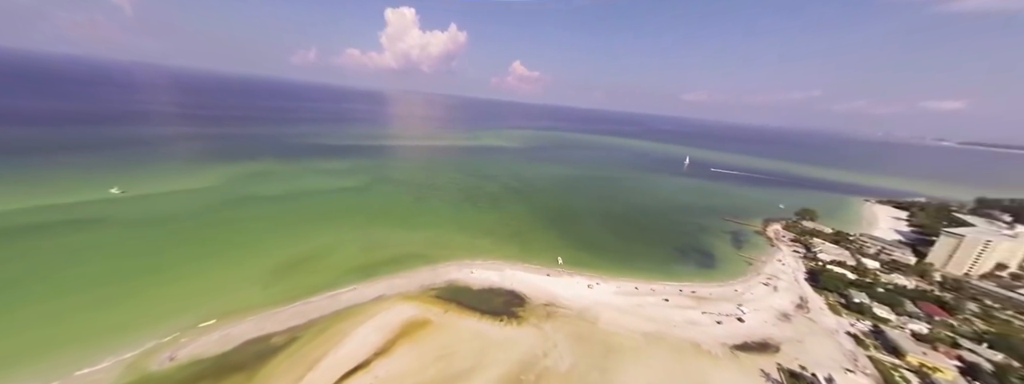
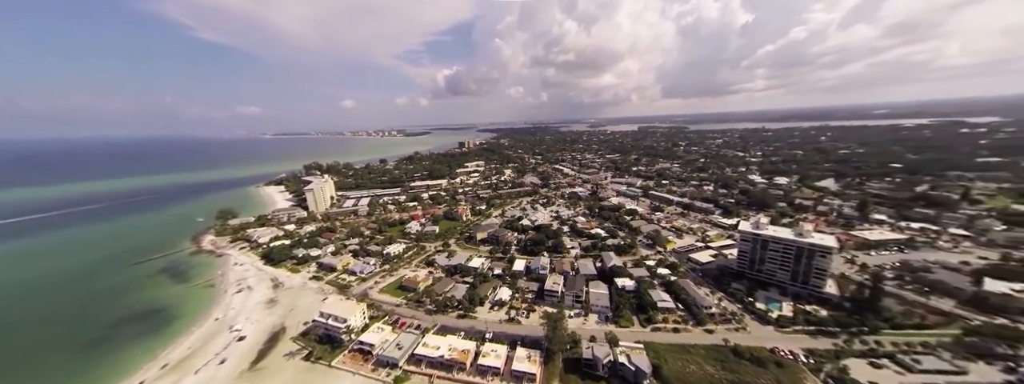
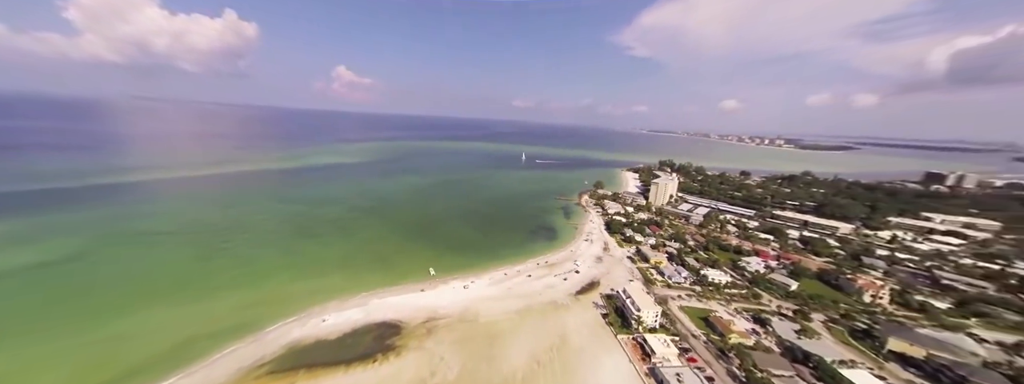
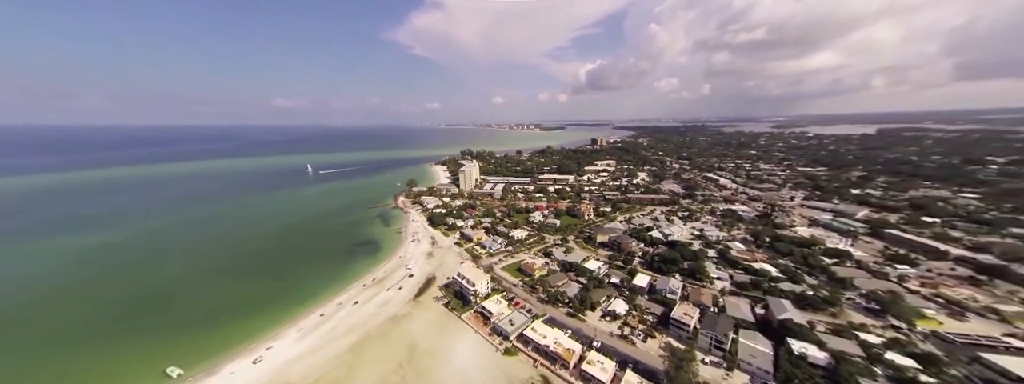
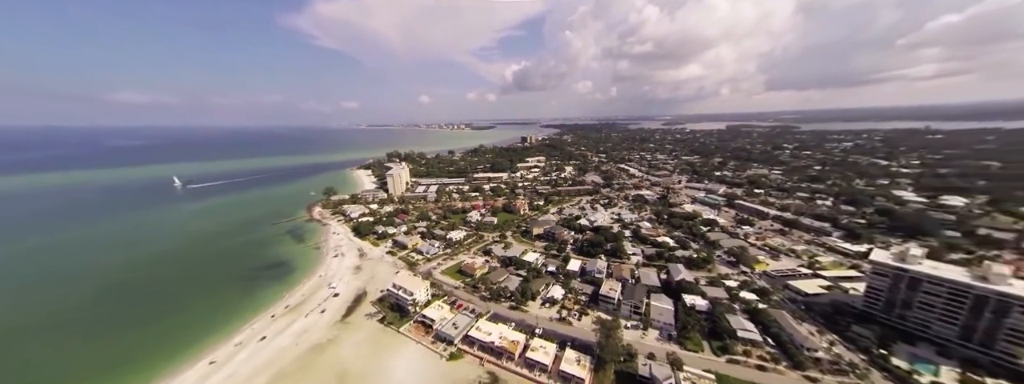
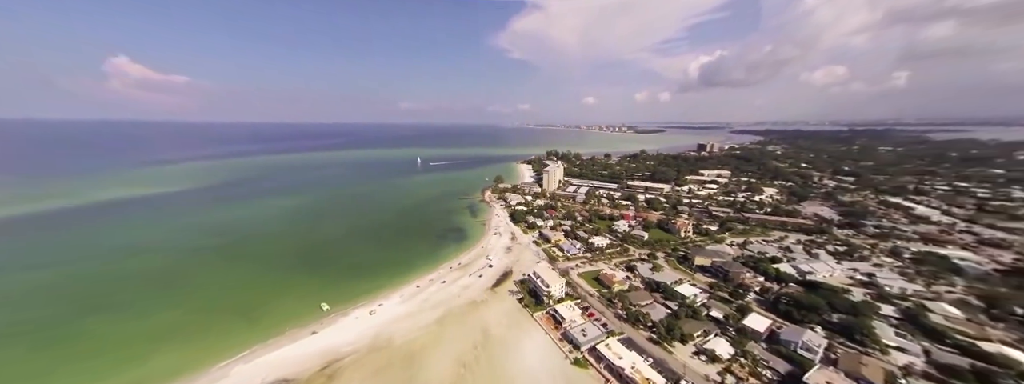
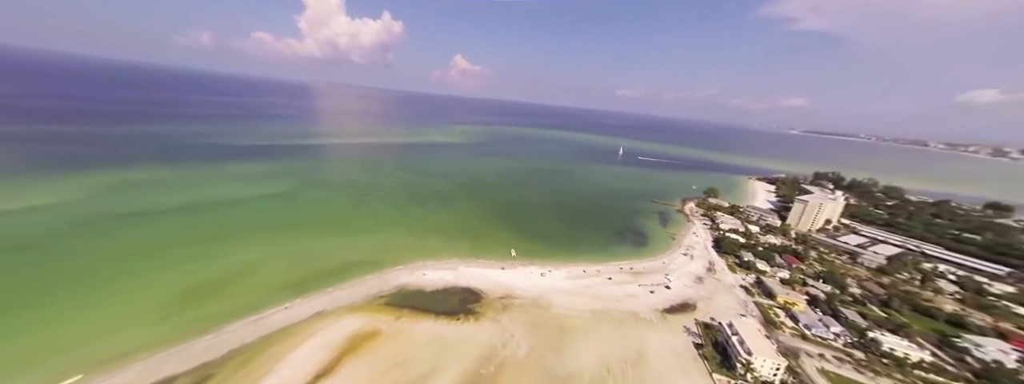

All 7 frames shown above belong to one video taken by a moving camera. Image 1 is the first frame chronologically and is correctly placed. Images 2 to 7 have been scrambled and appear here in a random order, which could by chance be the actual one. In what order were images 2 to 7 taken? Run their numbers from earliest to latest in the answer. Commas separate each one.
7, 3, 6, 4, 5, 2
